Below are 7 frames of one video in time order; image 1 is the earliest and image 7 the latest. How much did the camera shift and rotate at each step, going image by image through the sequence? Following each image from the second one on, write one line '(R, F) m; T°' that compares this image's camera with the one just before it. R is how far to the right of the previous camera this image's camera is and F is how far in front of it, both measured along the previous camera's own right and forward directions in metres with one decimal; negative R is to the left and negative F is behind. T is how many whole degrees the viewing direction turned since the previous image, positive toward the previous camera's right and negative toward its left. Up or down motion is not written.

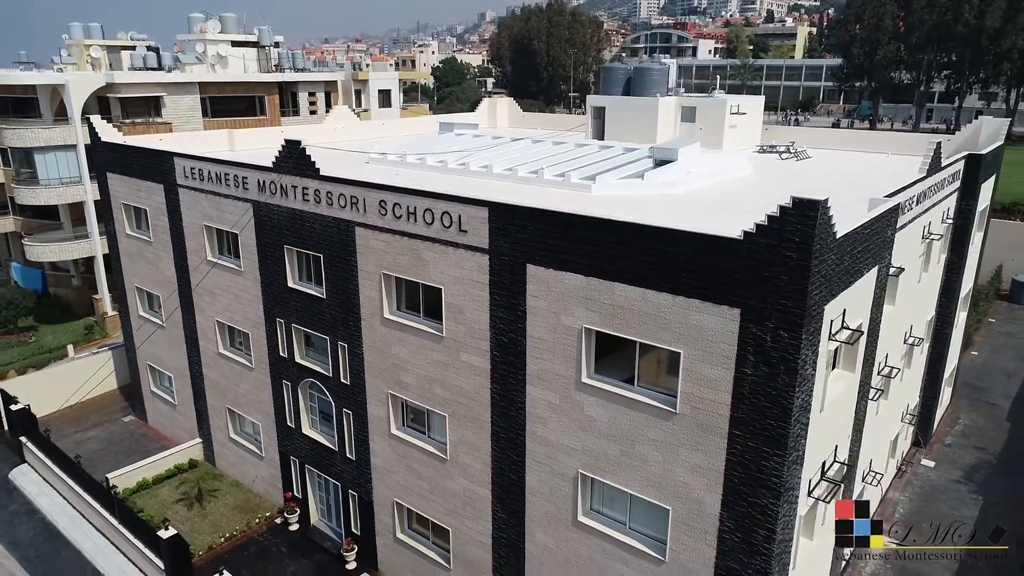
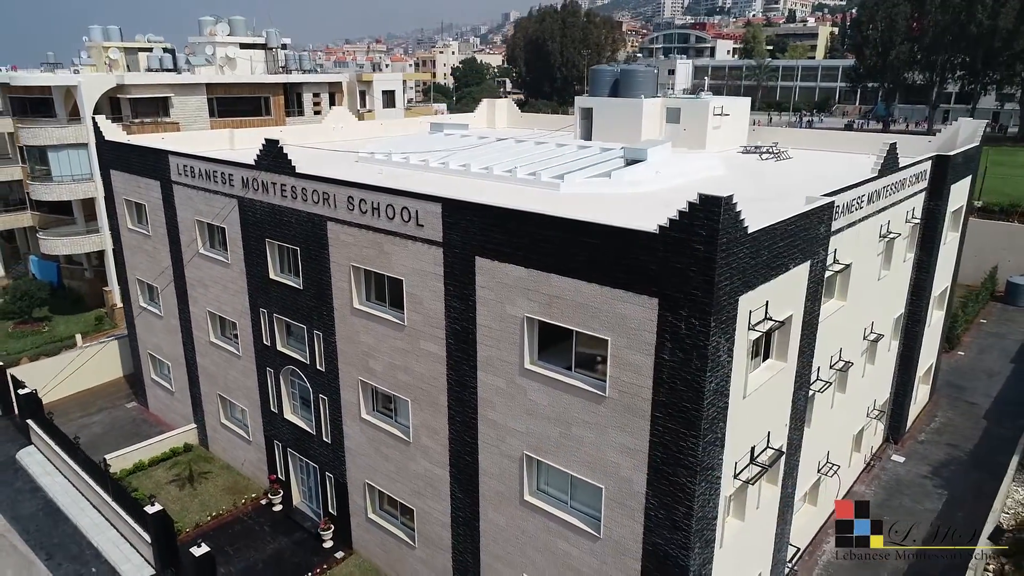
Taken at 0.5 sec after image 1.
(+1.5, -0.8) m; -2°
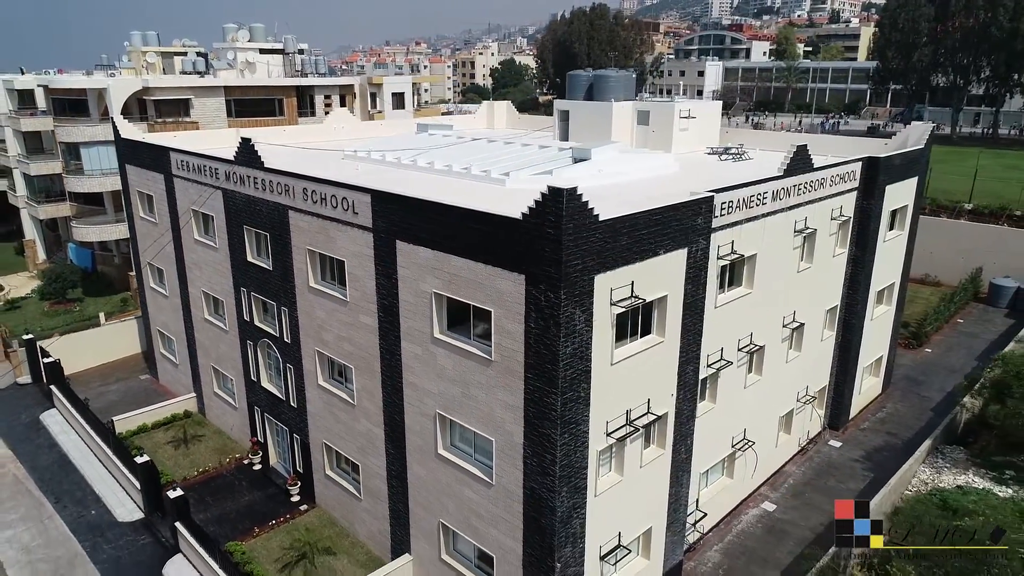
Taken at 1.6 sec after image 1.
(+3.0, -2.1) m; -4°
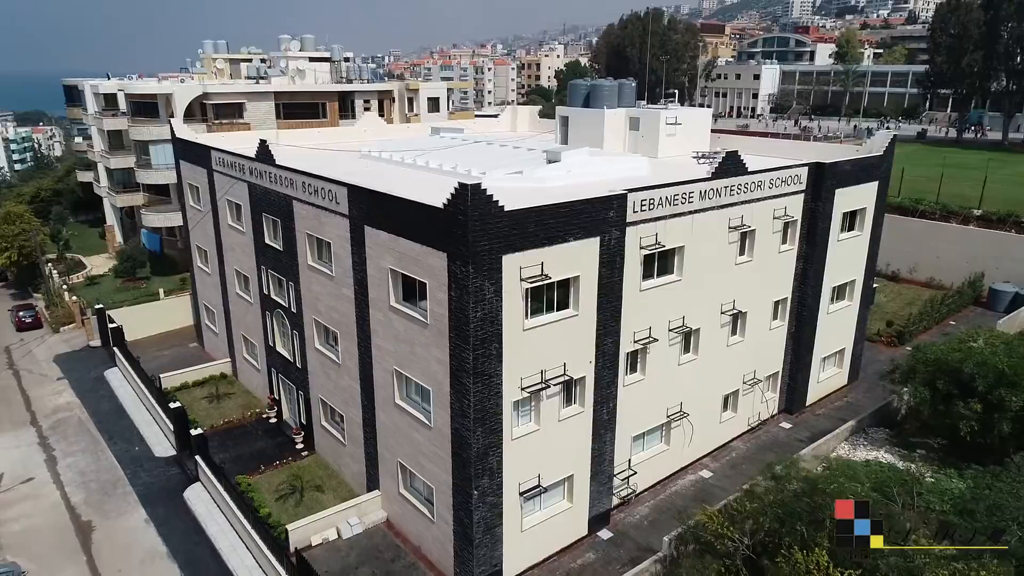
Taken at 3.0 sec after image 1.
(+3.5, -3.2) m; -6°
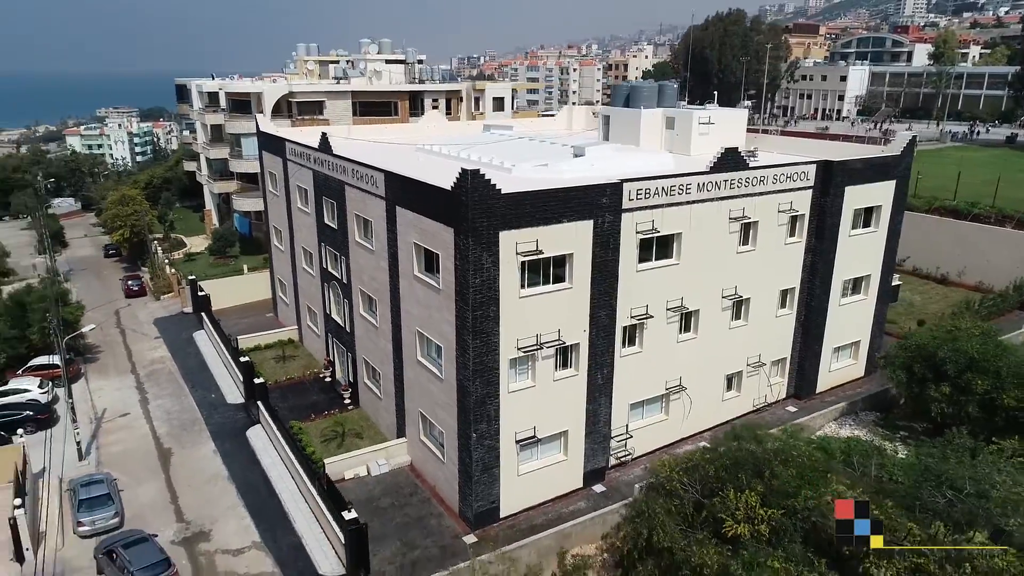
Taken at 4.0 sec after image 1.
(+2.6, -2.8) m; -7°
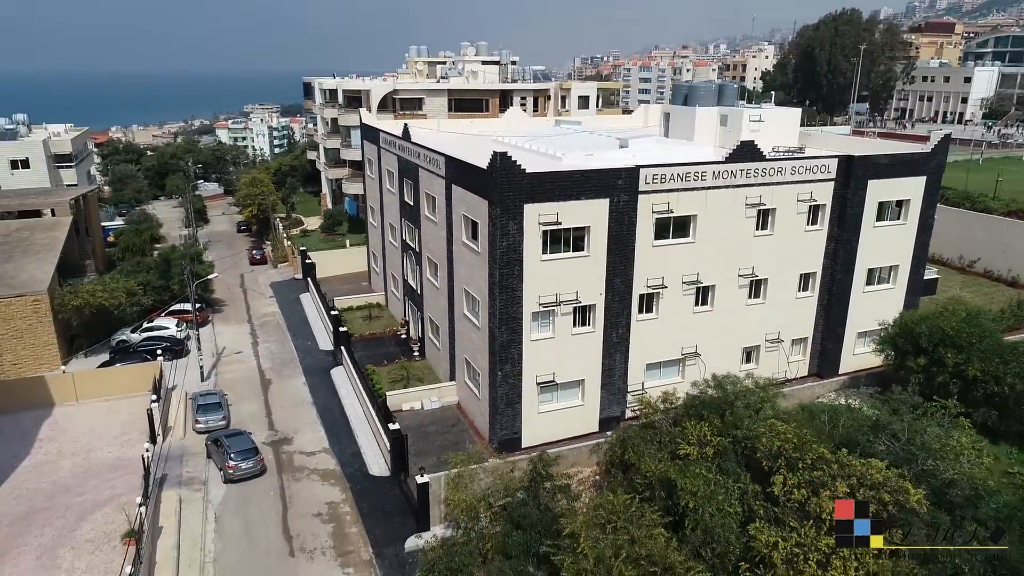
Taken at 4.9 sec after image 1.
(+3.3, -4.1) m; -9°
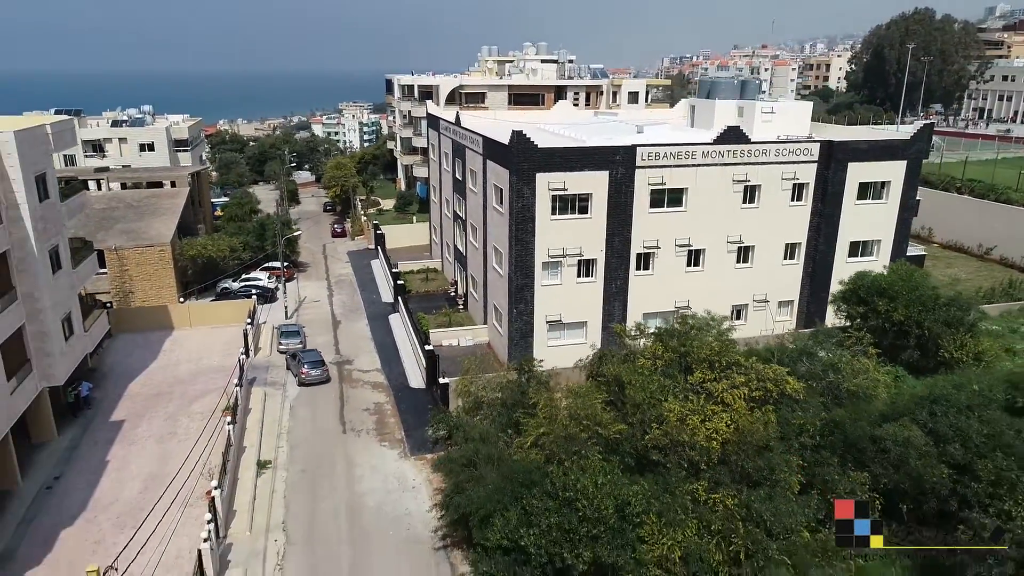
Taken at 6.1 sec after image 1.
(+3.0, -6.0) m; -7°
